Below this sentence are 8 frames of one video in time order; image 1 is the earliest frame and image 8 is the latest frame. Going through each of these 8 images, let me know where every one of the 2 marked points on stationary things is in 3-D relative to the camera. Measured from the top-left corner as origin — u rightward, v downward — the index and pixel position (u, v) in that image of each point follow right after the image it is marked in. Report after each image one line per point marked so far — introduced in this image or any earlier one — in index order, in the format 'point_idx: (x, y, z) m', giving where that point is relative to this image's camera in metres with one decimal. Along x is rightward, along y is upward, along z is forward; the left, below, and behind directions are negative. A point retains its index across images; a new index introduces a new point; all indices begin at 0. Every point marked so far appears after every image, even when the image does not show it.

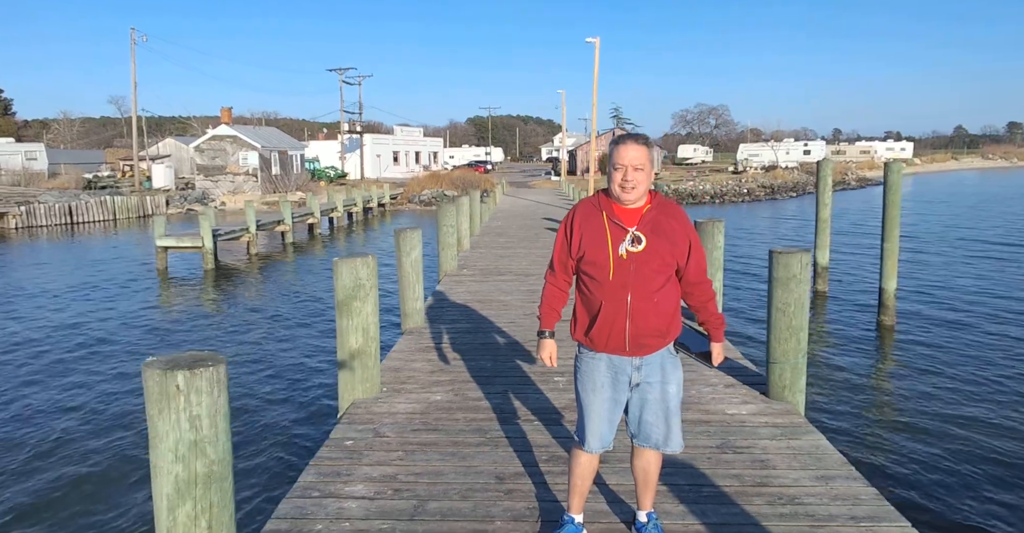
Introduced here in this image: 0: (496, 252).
0: (-0.3, +0.2, +11.3) m
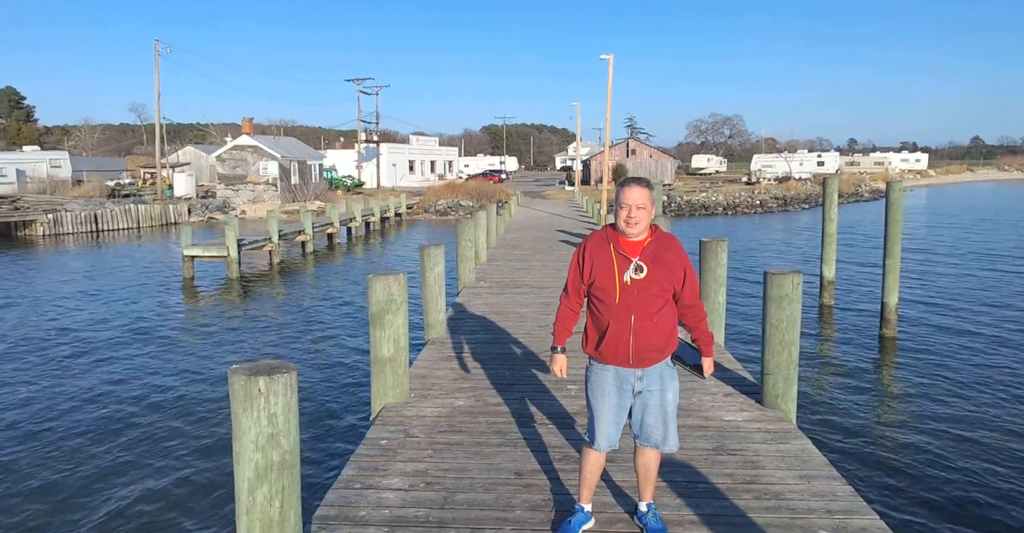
0: (0.0, 0.0, +11.8) m
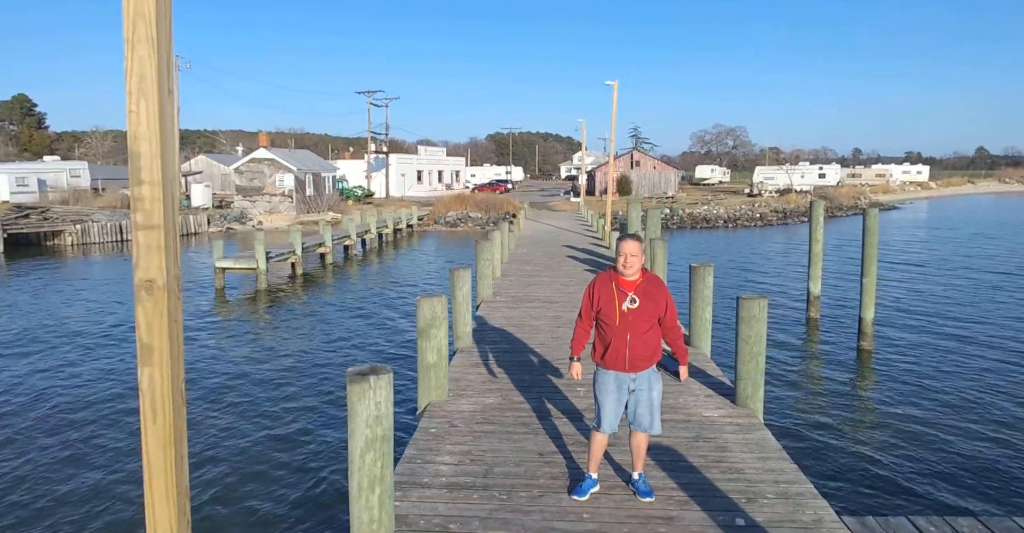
0: (+0.2, -0.2, +12.9) m
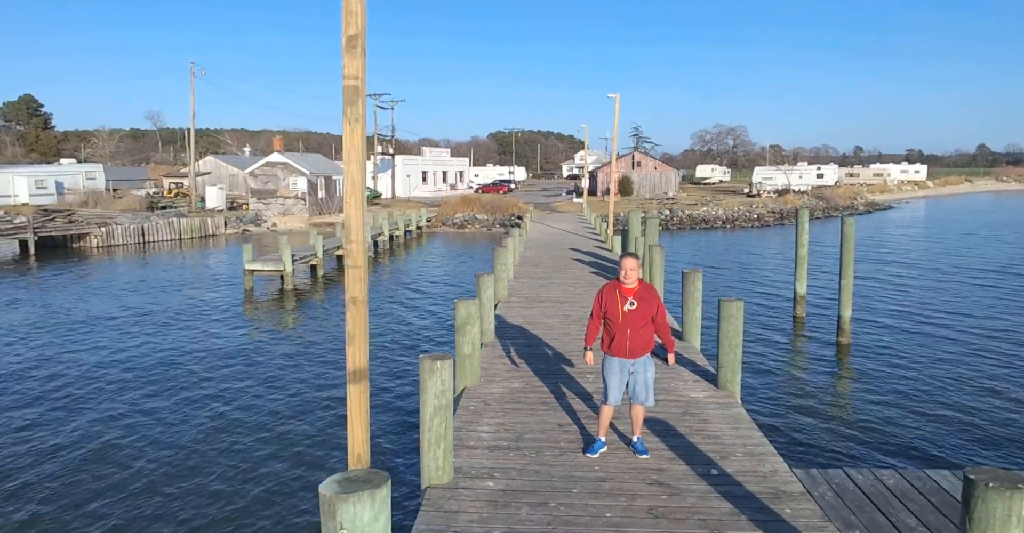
0: (+0.5, -0.3, +14.1) m
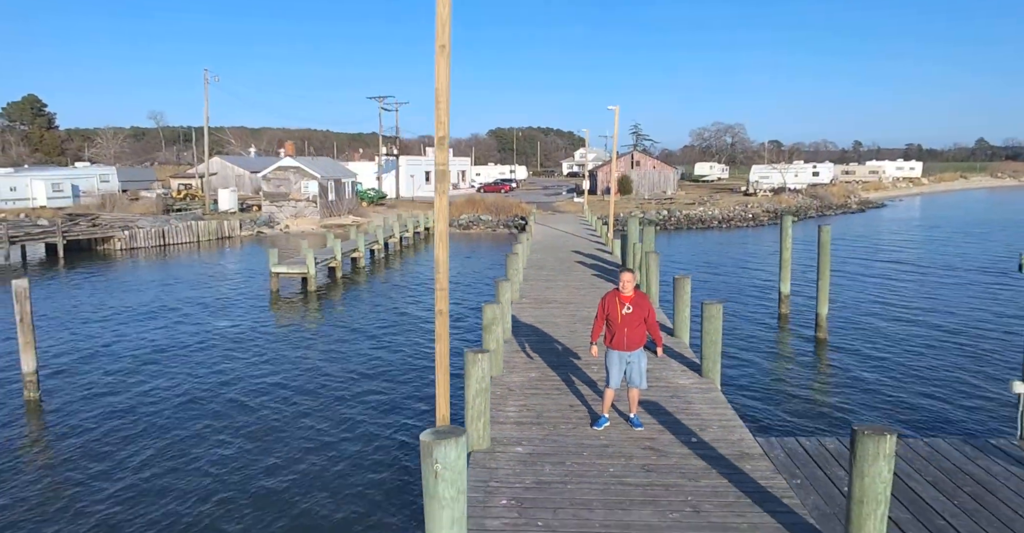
0: (+0.7, -0.4, +15.5) m
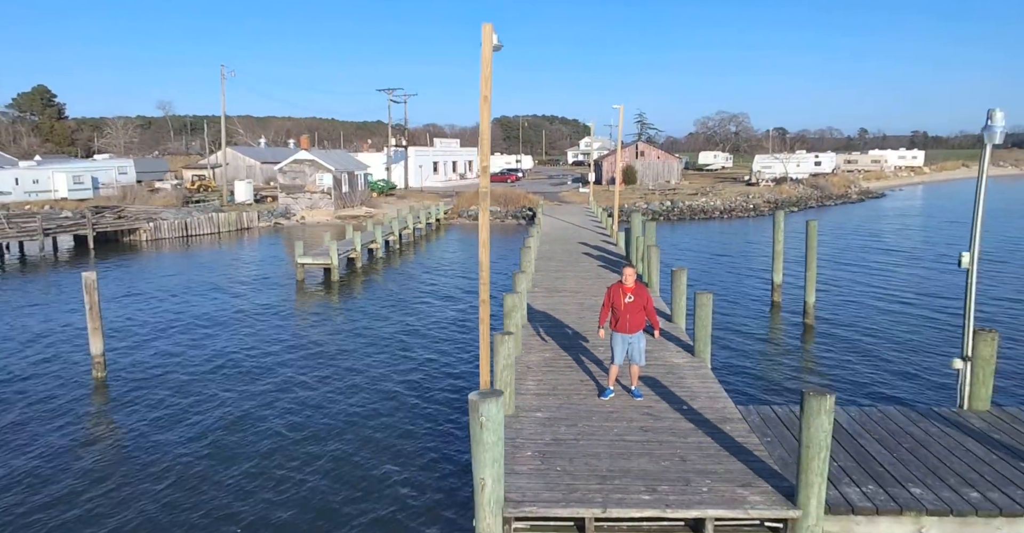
0: (+1.0, -0.2, +16.7) m
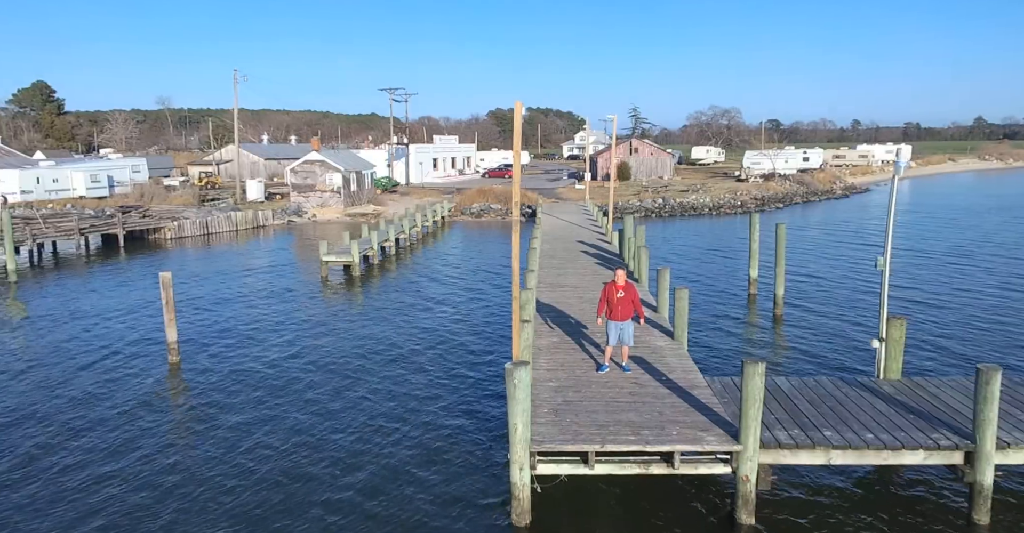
0: (+1.2, -0.1, +19.0) m
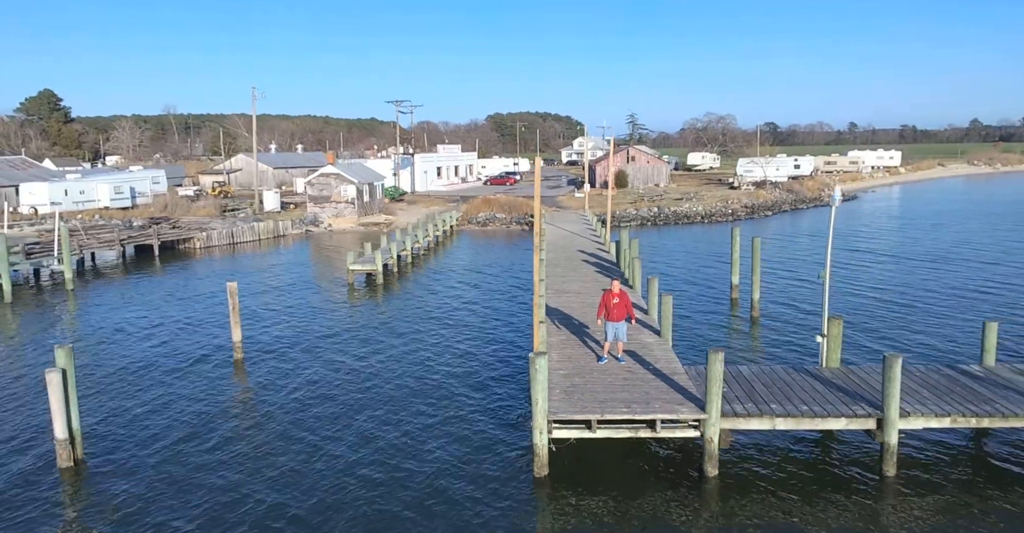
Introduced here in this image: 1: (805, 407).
0: (+1.5, -0.4, +21.5) m
1: (+4.7, -2.2, +10.8) m
